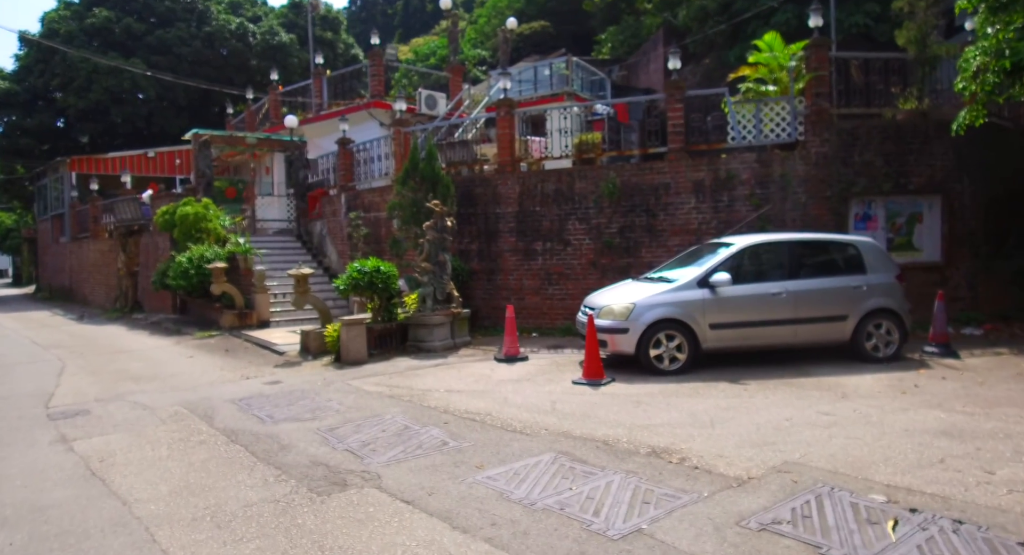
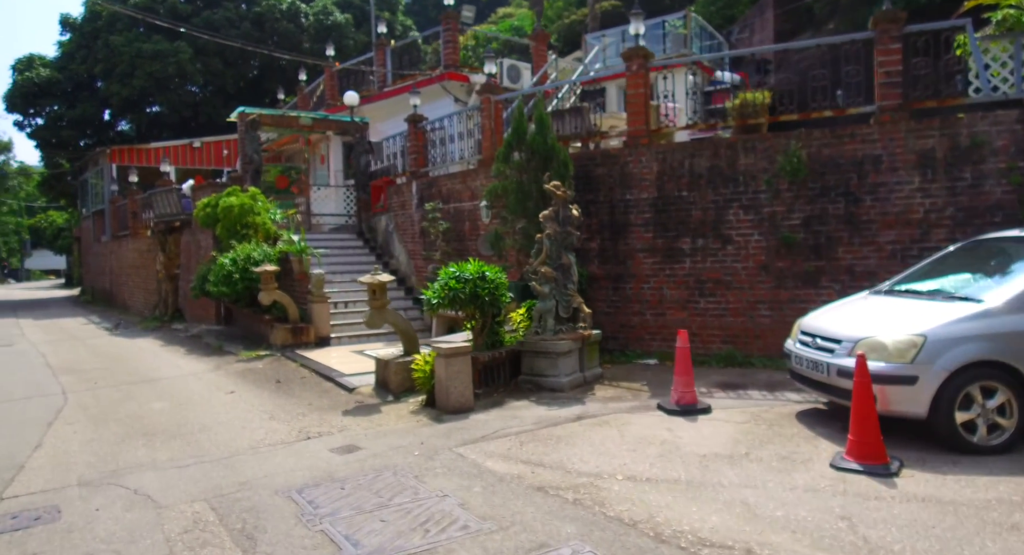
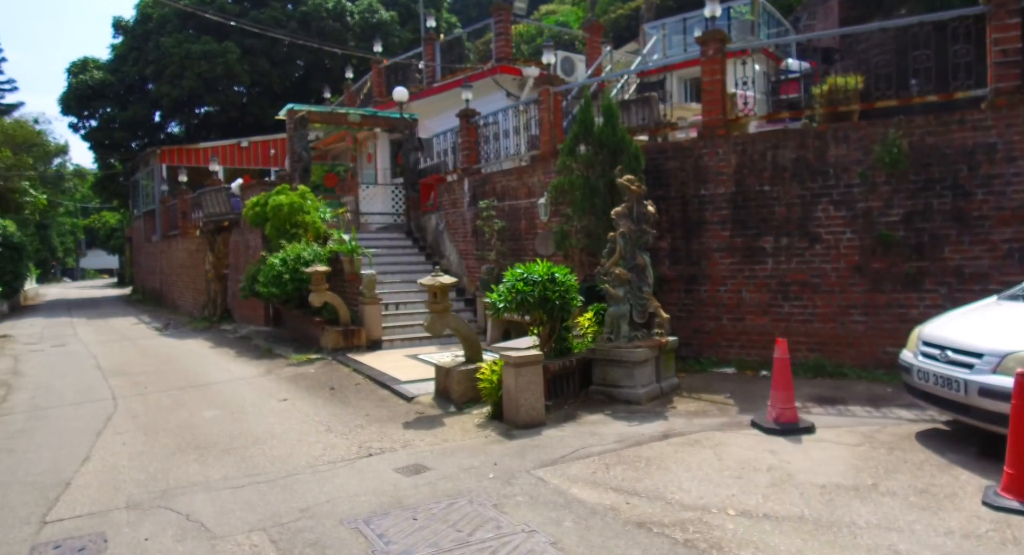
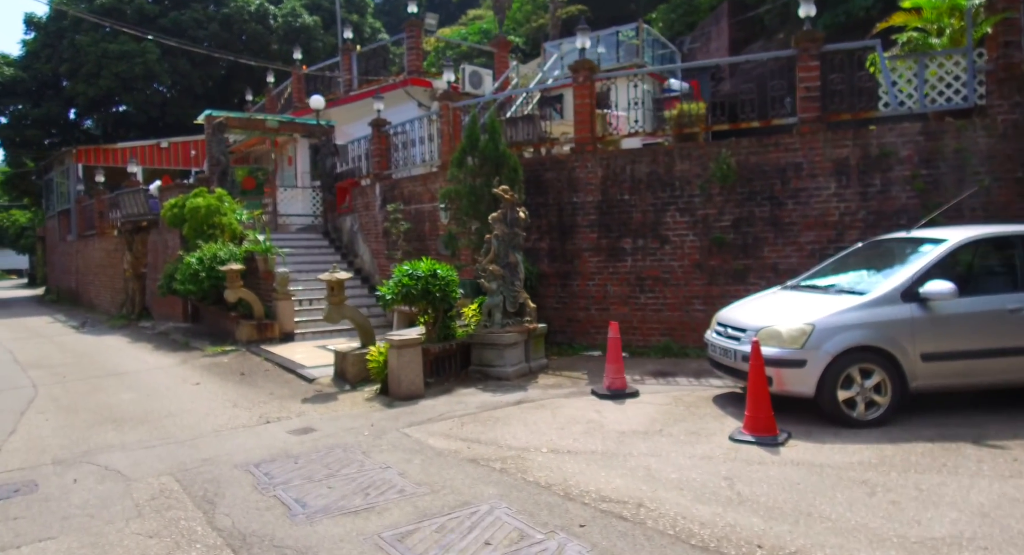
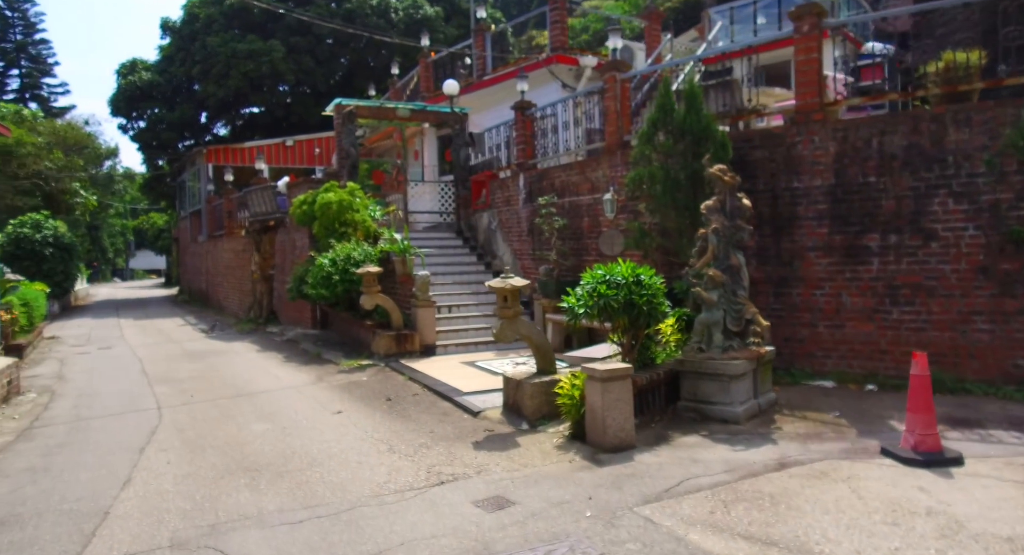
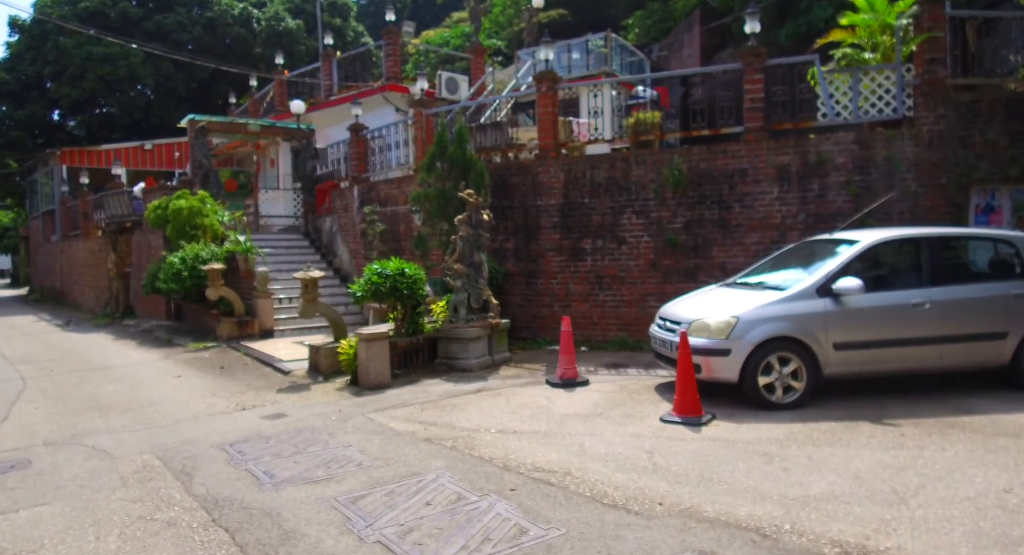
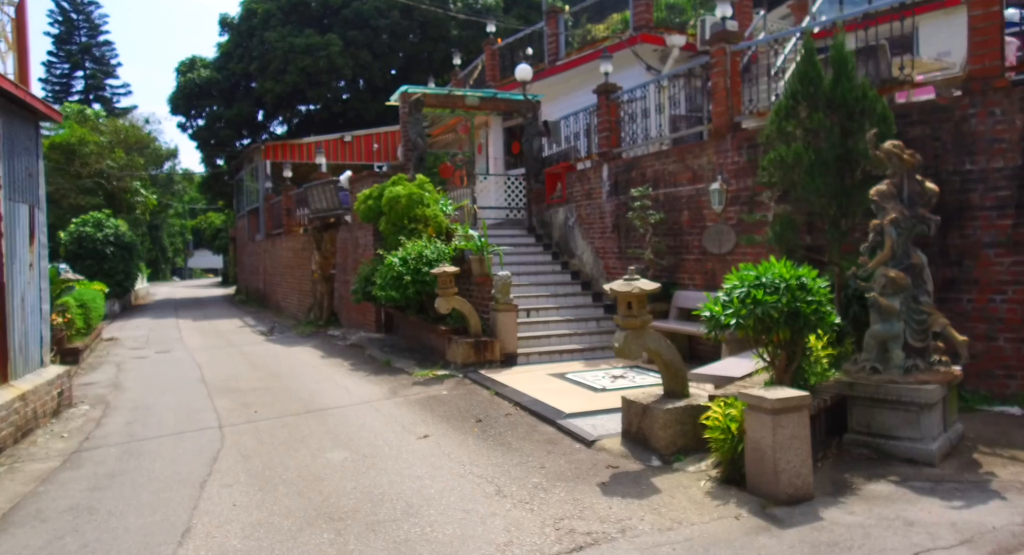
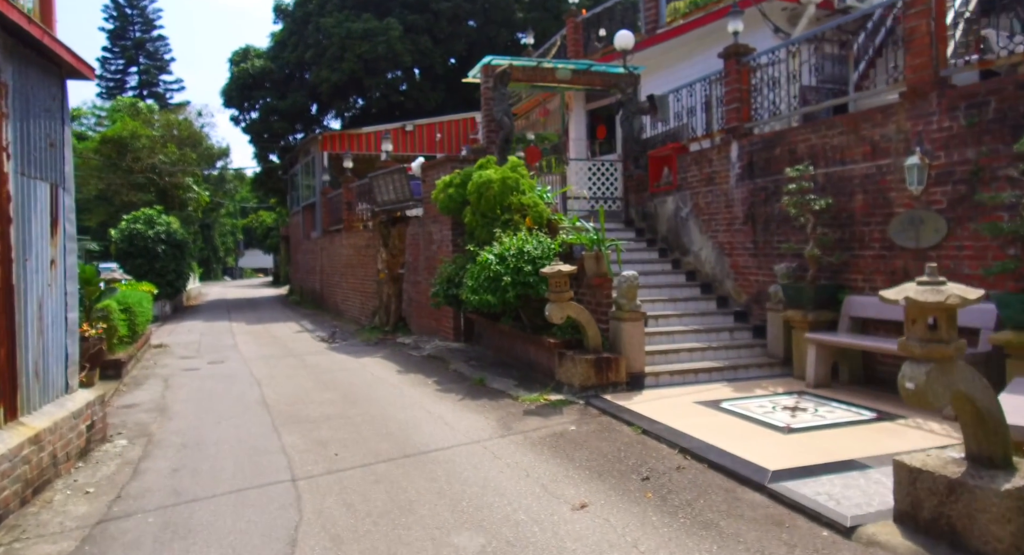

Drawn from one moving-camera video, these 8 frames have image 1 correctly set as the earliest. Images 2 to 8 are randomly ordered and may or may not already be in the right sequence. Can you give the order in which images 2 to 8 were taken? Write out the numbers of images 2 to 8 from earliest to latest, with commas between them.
6, 4, 2, 3, 5, 7, 8
